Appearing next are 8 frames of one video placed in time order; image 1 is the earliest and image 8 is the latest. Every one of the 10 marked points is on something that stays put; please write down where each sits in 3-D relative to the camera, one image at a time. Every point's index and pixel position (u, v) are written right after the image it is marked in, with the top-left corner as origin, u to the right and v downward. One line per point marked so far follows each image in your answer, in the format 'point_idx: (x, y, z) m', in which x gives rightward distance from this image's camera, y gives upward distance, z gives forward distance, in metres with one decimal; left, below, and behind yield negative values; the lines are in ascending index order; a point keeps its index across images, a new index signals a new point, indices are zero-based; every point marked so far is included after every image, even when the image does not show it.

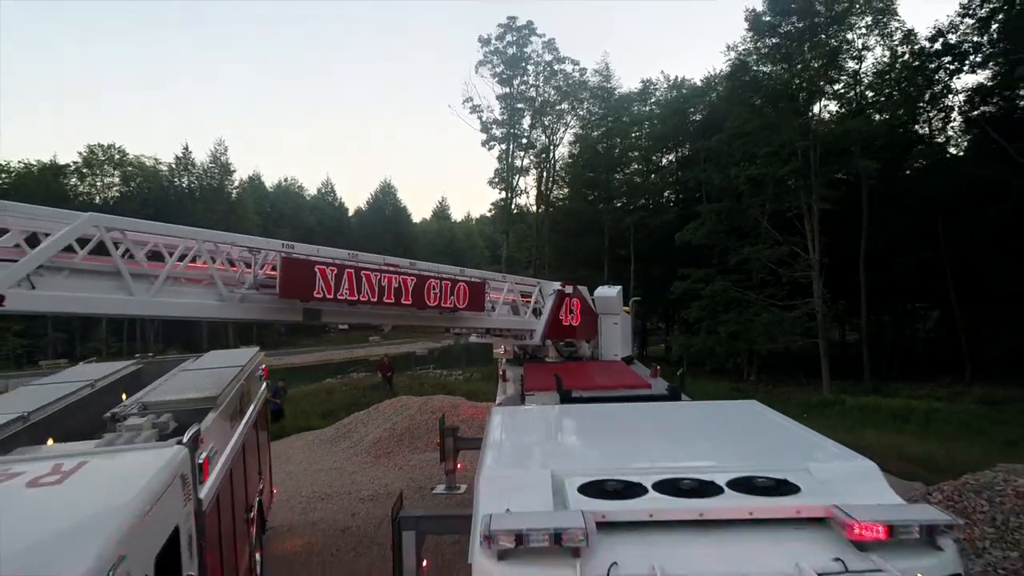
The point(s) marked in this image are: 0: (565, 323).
0: (+0.7, -0.4, +10.5) m
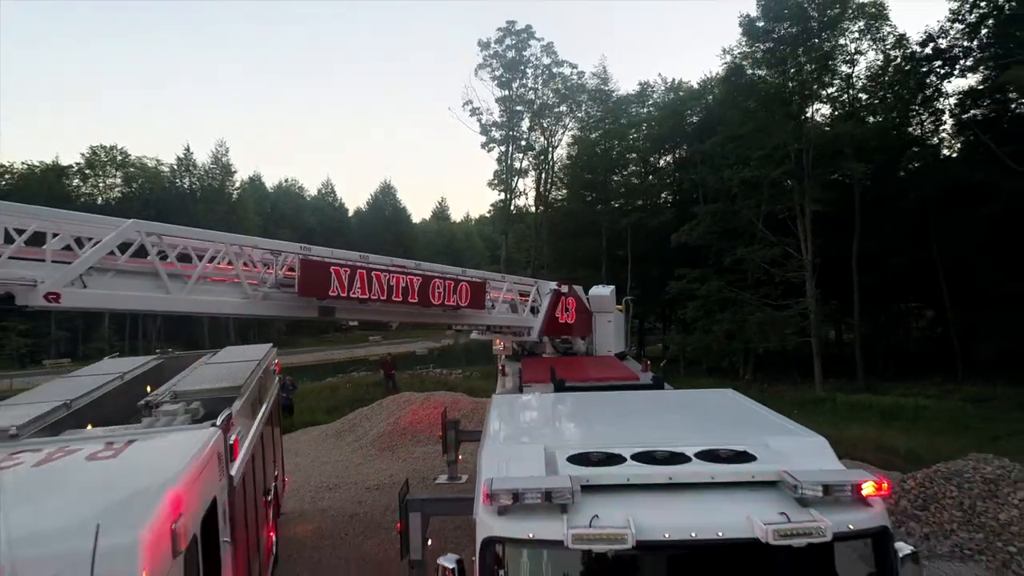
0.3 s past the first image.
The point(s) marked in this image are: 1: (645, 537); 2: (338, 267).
0: (+0.7, -0.4, +11.1) m
1: (+0.6, -1.1, +3.7) m
2: (-1.5, +0.2, +7.4) m
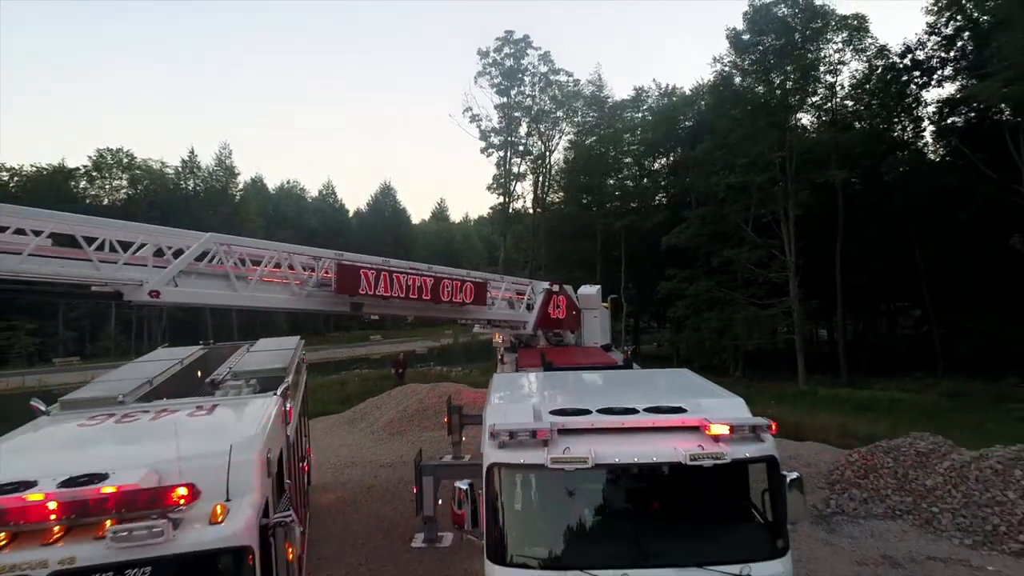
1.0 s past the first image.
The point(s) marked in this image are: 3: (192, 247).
0: (+0.6, -0.4, +12.6) m
1: (+0.5, -1.1, +5.2) m
2: (-1.5, +0.2, +8.9) m
3: (-2.8, +0.4, +8.2) m
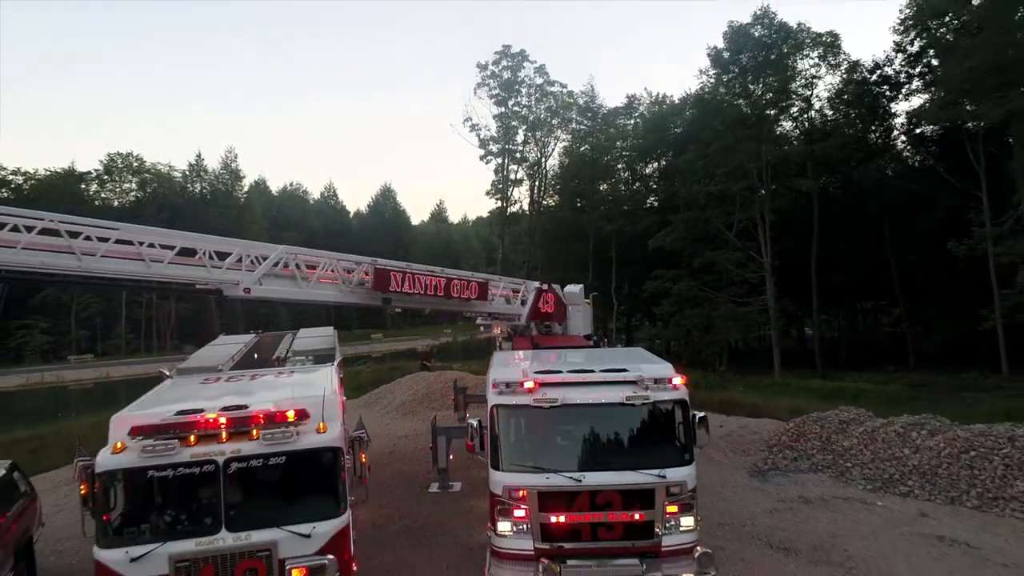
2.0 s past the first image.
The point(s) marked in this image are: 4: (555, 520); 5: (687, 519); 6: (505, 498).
0: (+0.6, -0.4, +15.1) m
1: (+0.5, -1.0, +7.7) m
2: (-1.6, +0.2, +11.4) m
3: (-2.9, +0.4, +10.7) m
4: (+0.4, -2.0, +7.2) m
5: (+1.5, -2.0, +7.3) m
6: (-0.1, -1.8, +7.4) m
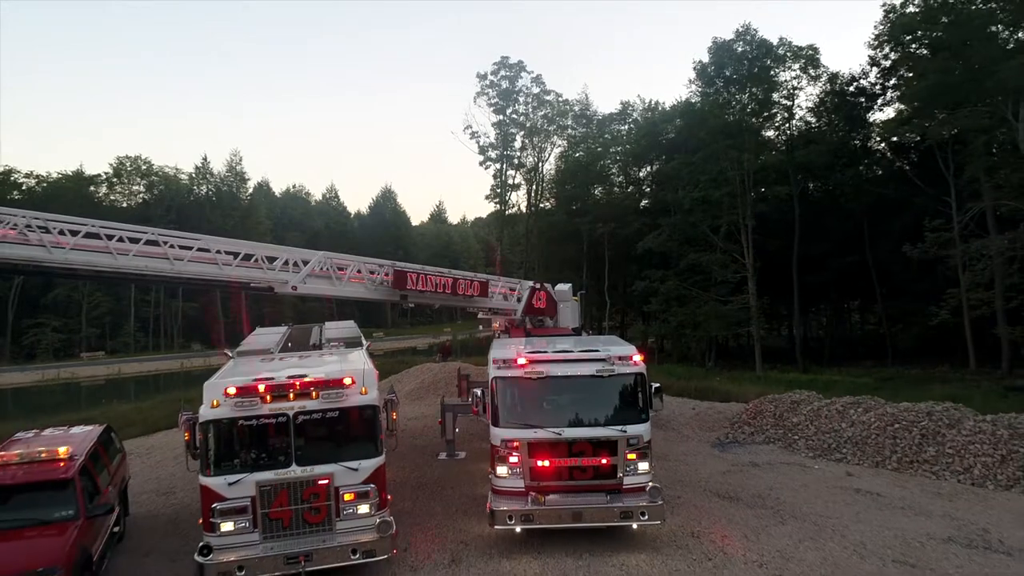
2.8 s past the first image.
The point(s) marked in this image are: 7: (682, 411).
0: (+0.5, -0.4, +17.3) m
1: (+0.4, -1.0, +9.8) m
2: (-1.6, +0.2, +13.5) m
3: (-2.9, +0.4, +12.9) m
4: (+0.3, -1.9, +9.4) m
5: (+1.5, -2.0, +9.5) m
6: (-0.1, -1.8, +9.5) m
7: (+3.5, -2.6, +17.7) m
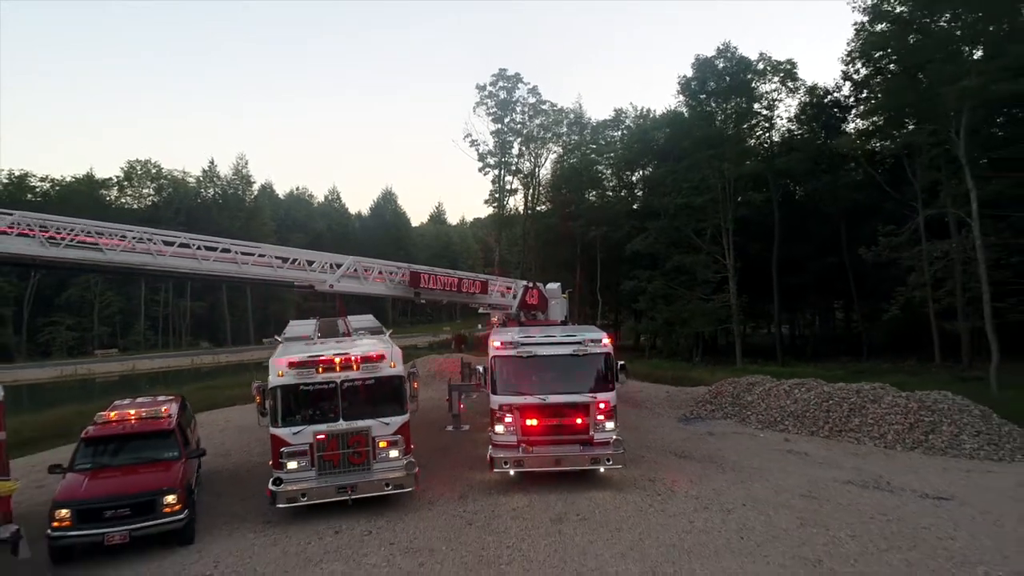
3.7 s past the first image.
0: (+0.4, -0.3, +19.9) m
1: (+0.4, -1.0, +12.5) m
2: (-1.7, +0.3, +16.2) m
3: (-3.0, +0.5, +15.5) m
4: (+0.2, -1.9, +12.1) m
5: (+1.4, -1.9, +12.2) m
6: (-0.2, -1.8, +12.2) m
7: (+3.4, -2.6, +20.3) m
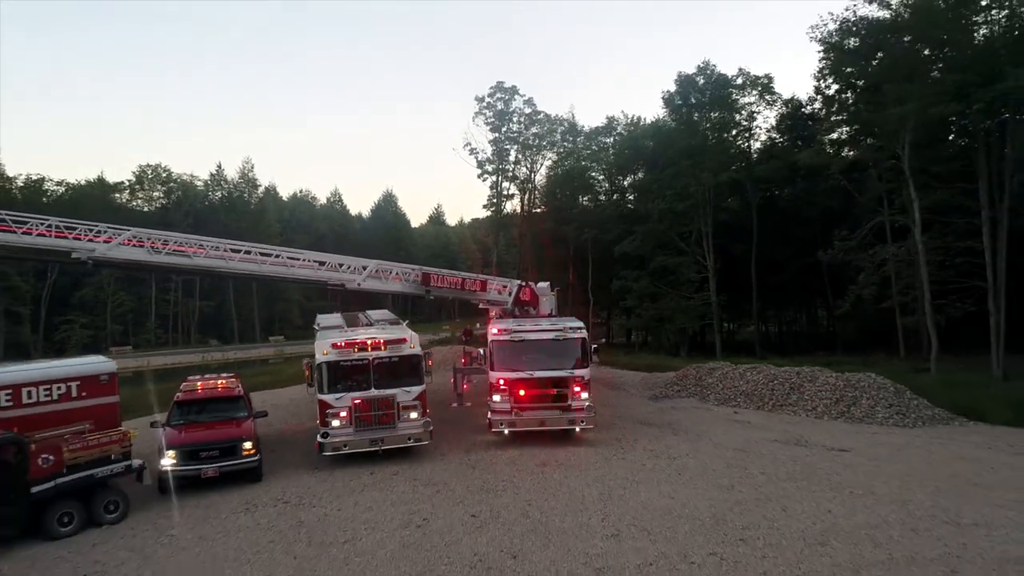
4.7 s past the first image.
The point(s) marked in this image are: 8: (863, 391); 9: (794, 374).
0: (+0.3, -0.3, +23.0) m
1: (+0.3, -1.0, +15.6) m
2: (-1.8, +0.3, +19.3) m
3: (-3.1, +0.5, +18.6) m
4: (+0.1, -1.9, +15.2) m
5: (+1.3, -1.9, +15.3) m
6: (-0.3, -1.7, +15.3) m
7: (+3.3, -2.5, +23.5) m
8: (+7.5, -2.2, +18.2) m
9: (+6.6, -2.0, +19.8) m
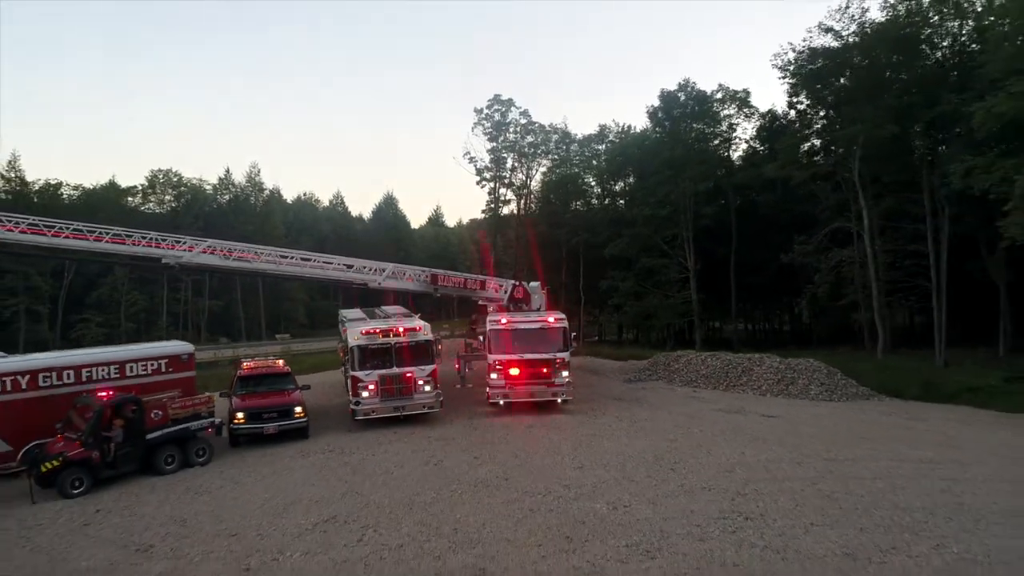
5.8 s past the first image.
0: (+0.2, -0.3, +26.5) m
1: (+0.1, -0.9, +19.1) m
2: (-2.0, +0.3, +22.8) m
3: (-3.3, +0.5, +22.1) m
4: (0.0, -1.8, +18.7) m
5: (+1.2, -1.9, +18.8) m
6: (-0.4, -1.7, +18.8) m
7: (+3.2, -2.5, +27.0) m
8: (+7.4, -2.2, +21.8) m
9: (+6.5, -2.0, +23.3) m
